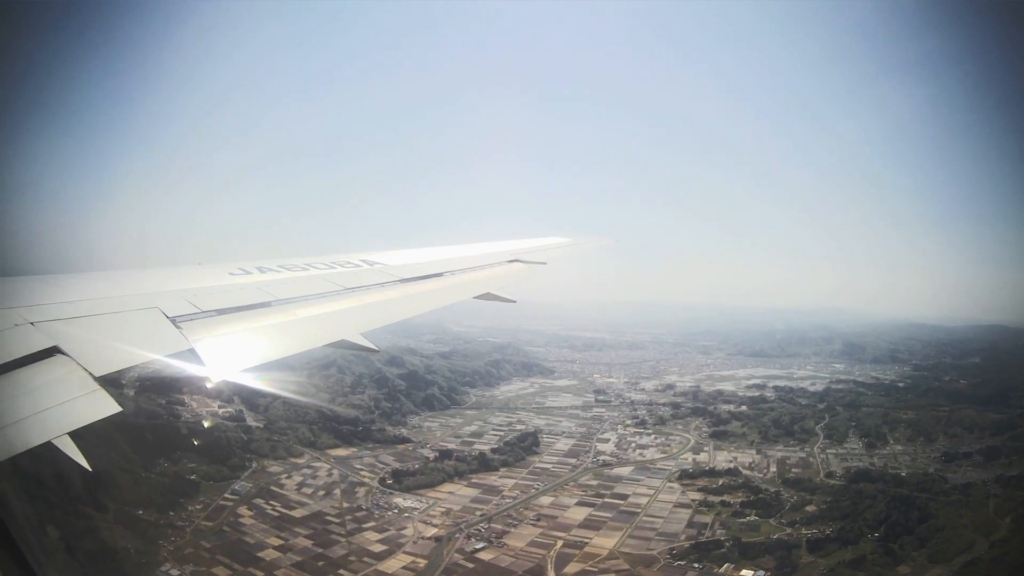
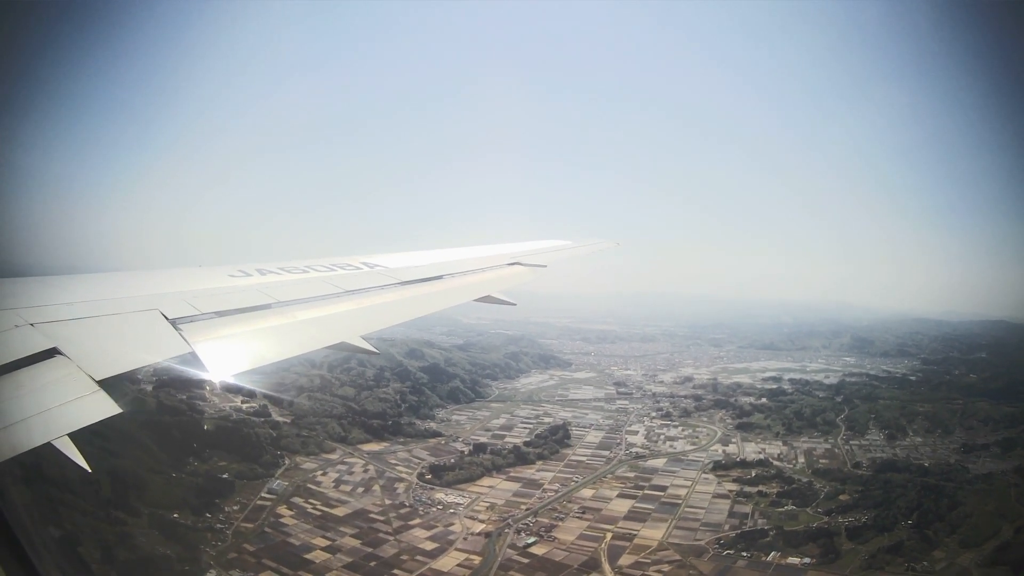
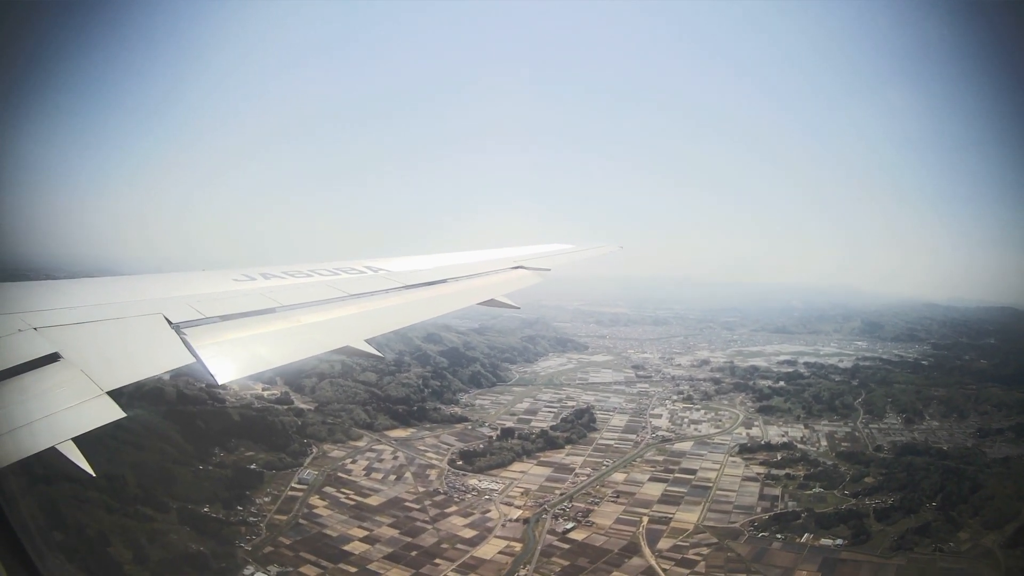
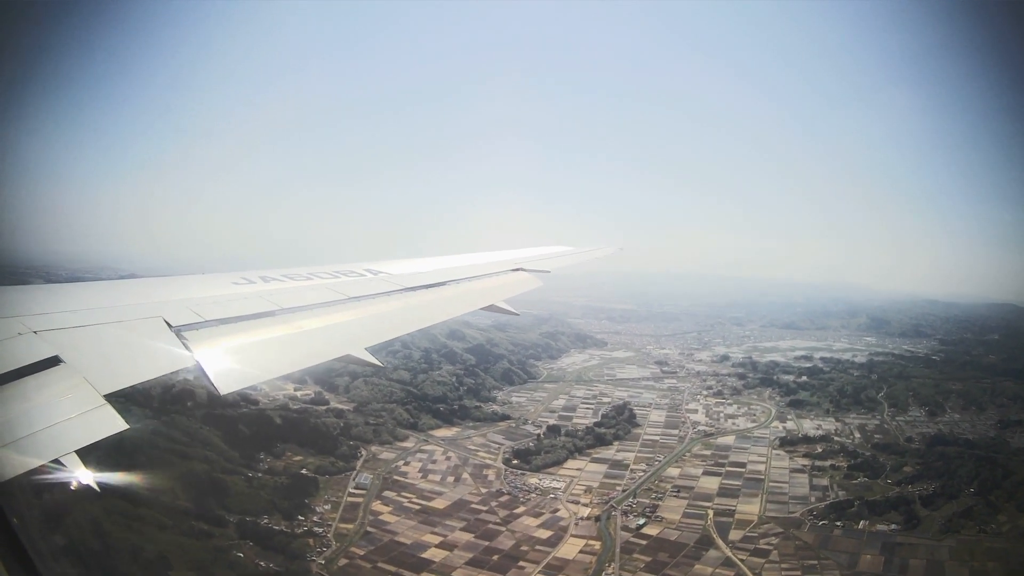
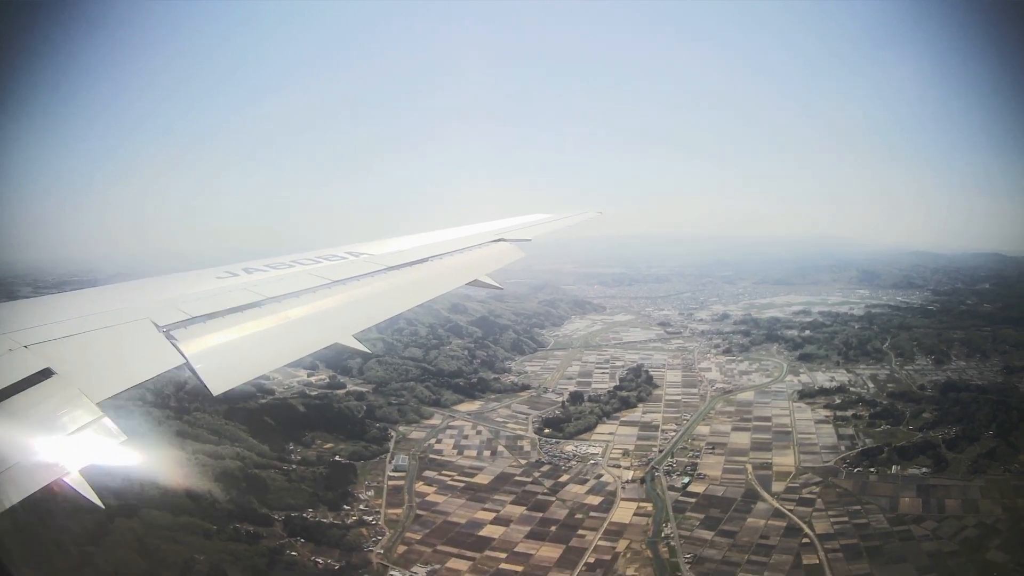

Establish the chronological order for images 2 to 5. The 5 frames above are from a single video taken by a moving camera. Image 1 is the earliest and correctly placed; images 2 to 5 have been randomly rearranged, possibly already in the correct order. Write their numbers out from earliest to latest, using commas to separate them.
2, 3, 4, 5
